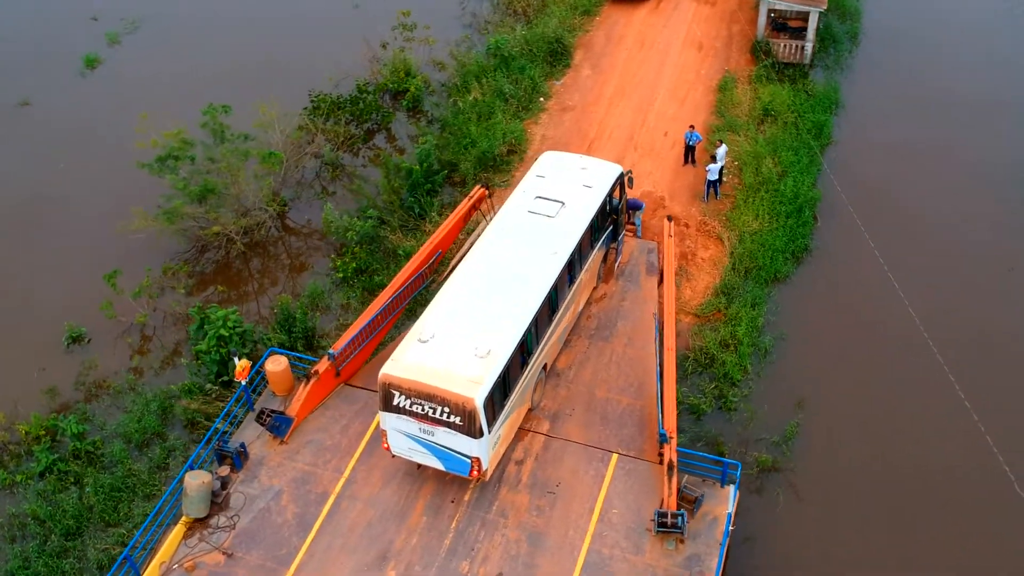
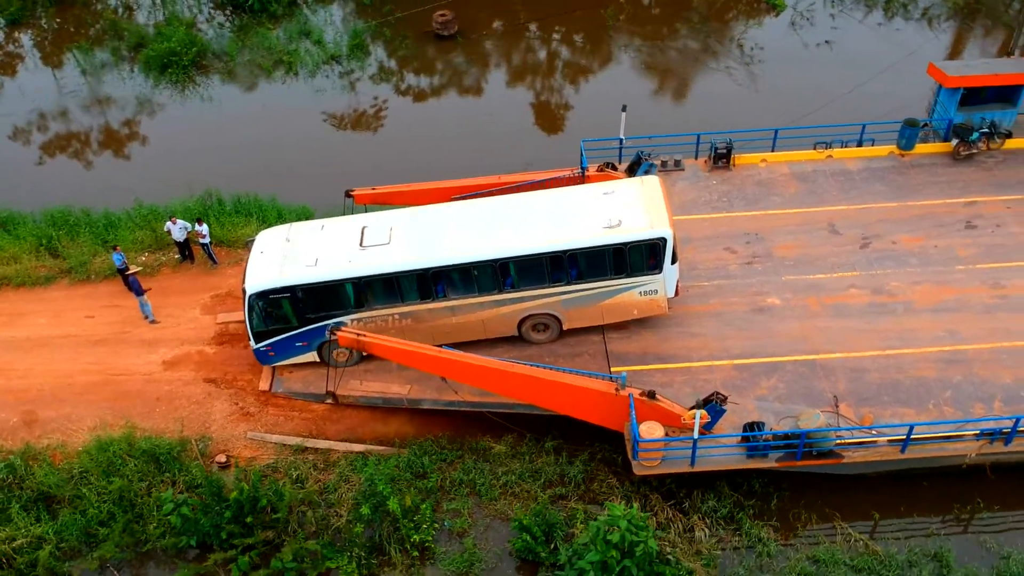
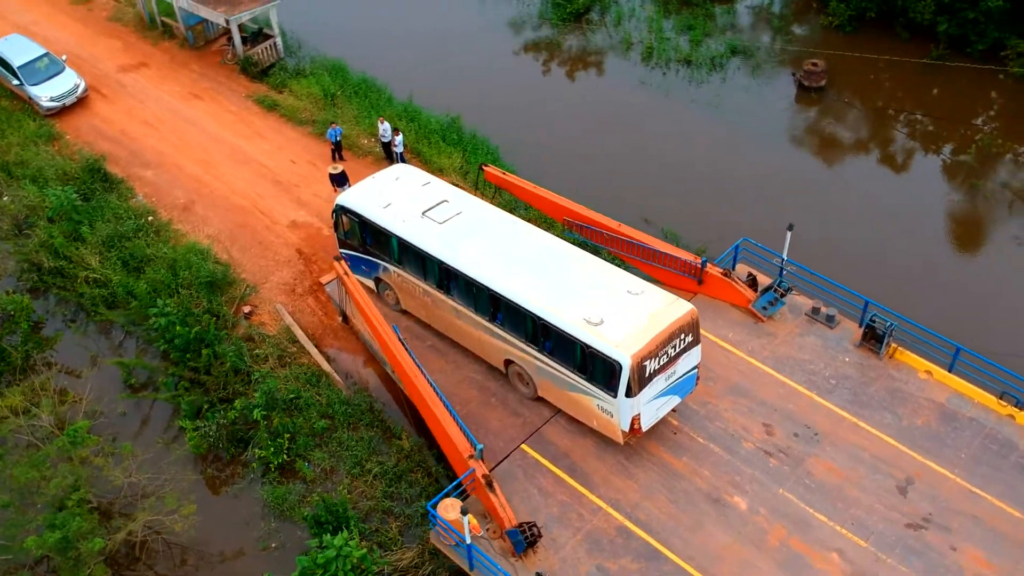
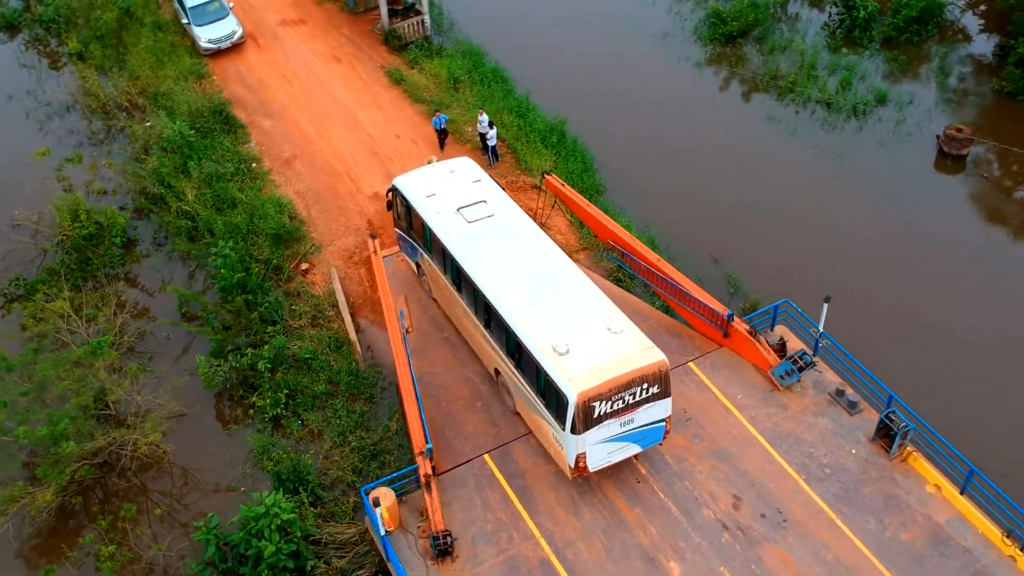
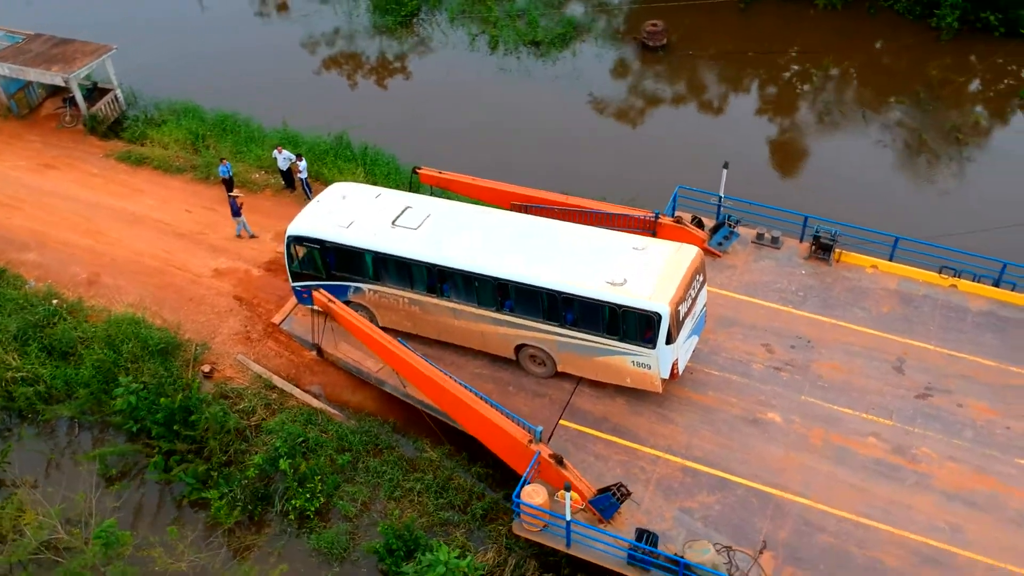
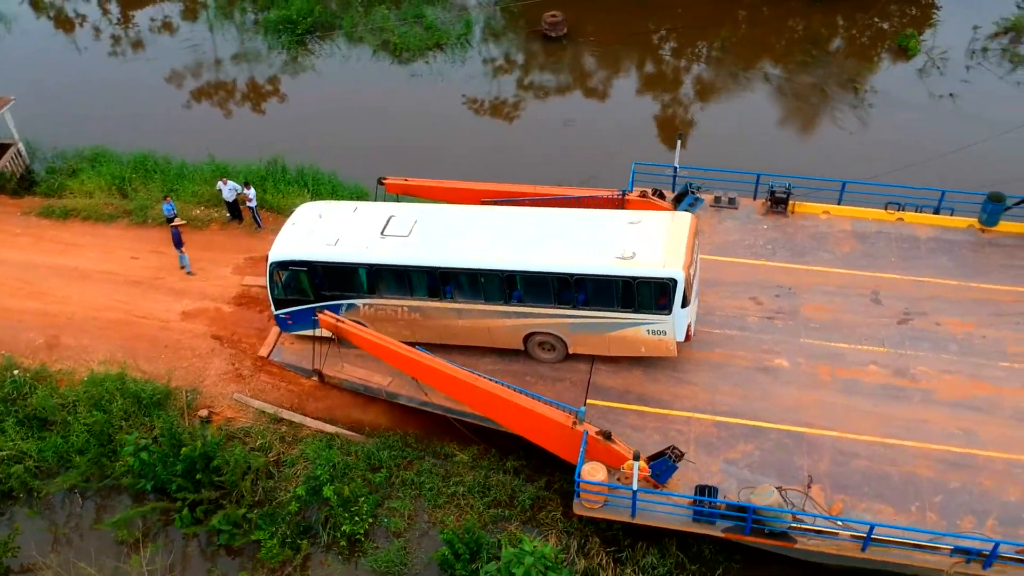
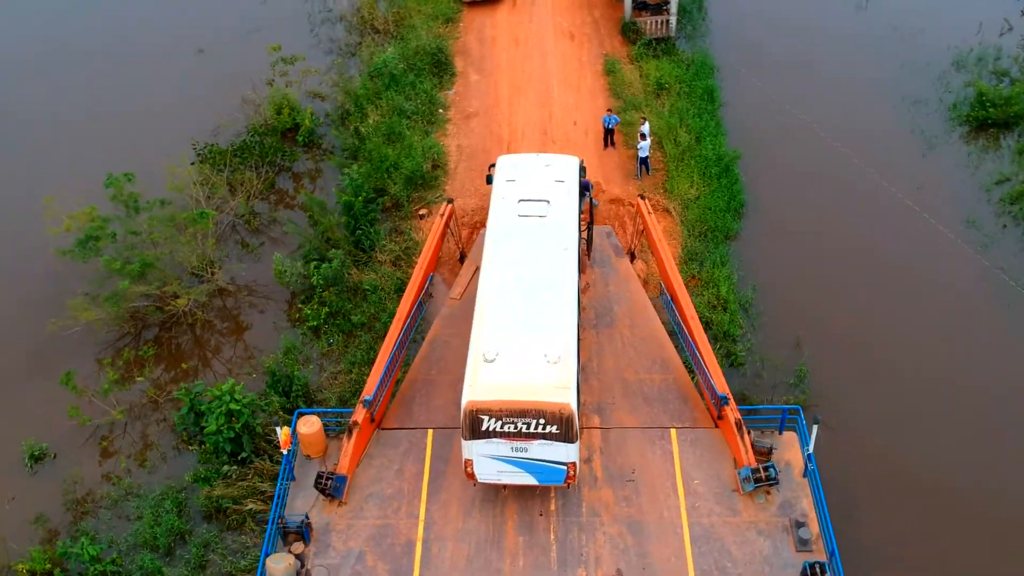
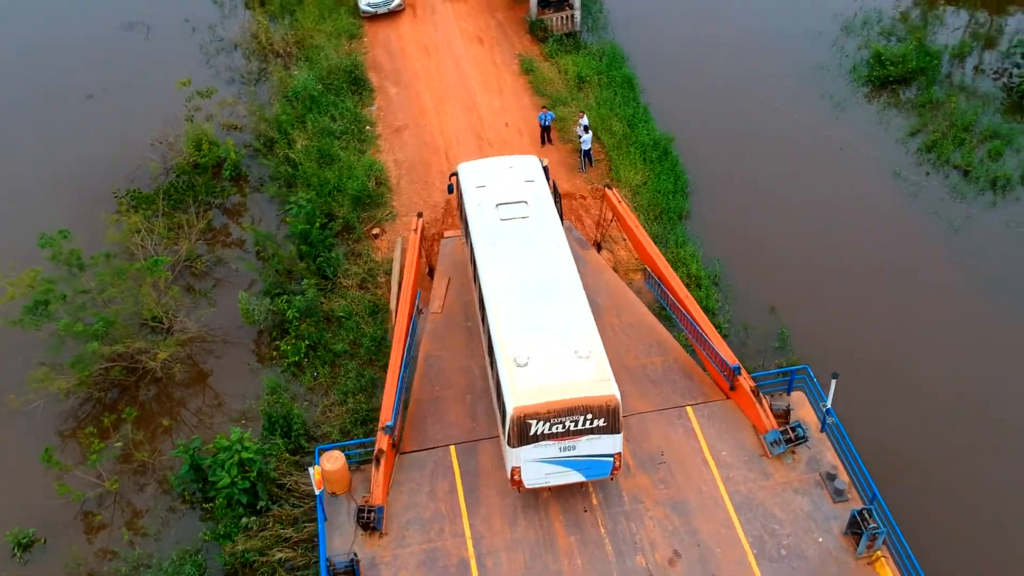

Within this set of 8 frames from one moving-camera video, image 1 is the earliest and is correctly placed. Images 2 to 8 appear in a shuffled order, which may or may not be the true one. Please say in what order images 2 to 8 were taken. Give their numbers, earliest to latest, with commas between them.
7, 8, 4, 3, 5, 6, 2
